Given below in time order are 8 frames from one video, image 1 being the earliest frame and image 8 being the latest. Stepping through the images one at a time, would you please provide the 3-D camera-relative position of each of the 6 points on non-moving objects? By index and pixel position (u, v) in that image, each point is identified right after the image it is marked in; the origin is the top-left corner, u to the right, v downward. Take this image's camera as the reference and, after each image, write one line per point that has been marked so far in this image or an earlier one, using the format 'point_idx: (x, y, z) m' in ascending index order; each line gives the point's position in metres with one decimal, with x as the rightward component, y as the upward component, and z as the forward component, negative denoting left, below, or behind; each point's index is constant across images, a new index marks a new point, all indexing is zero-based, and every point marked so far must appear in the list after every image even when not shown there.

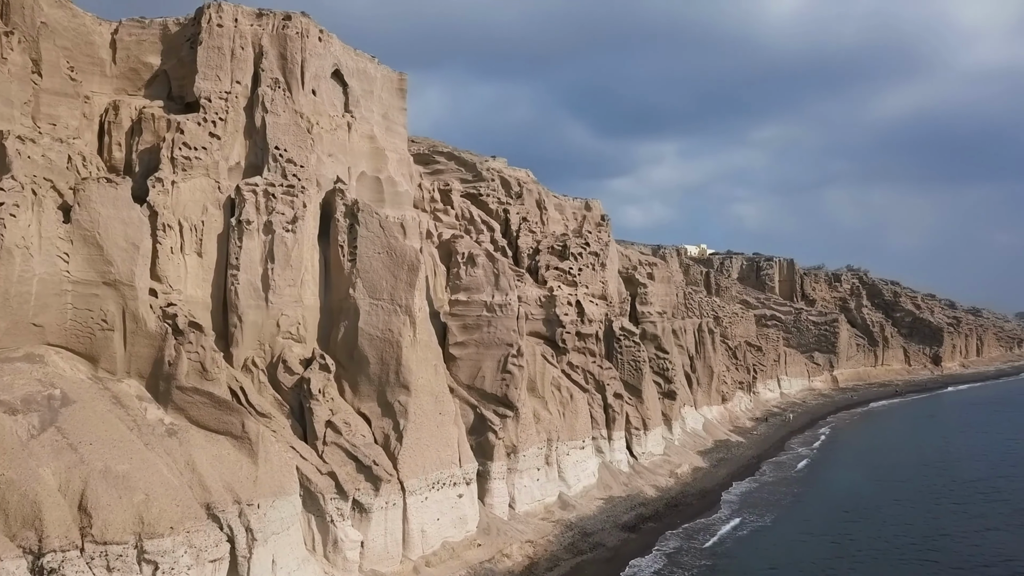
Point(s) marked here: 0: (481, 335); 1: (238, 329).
0: (-0.5, -0.8, +14.6) m
1: (-3.7, -0.6, +11.9) m
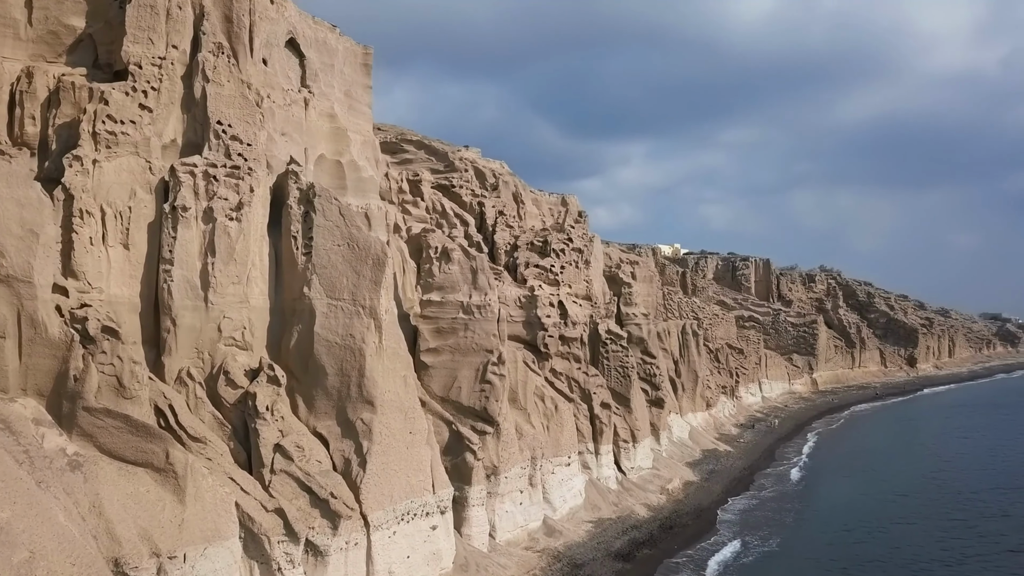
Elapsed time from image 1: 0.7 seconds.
0: (-0.8, -0.8, +12.9) m
1: (-3.9, -0.5, +10.0) m
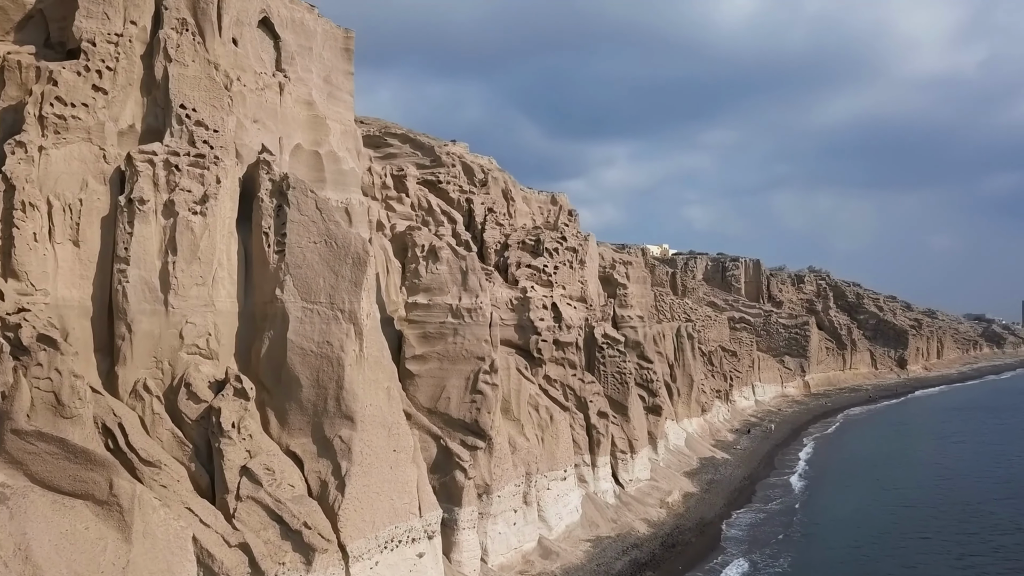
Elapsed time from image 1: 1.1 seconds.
0: (-0.9, -0.8, +11.9) m
1: (-4.0, -0.6, +8.9) m
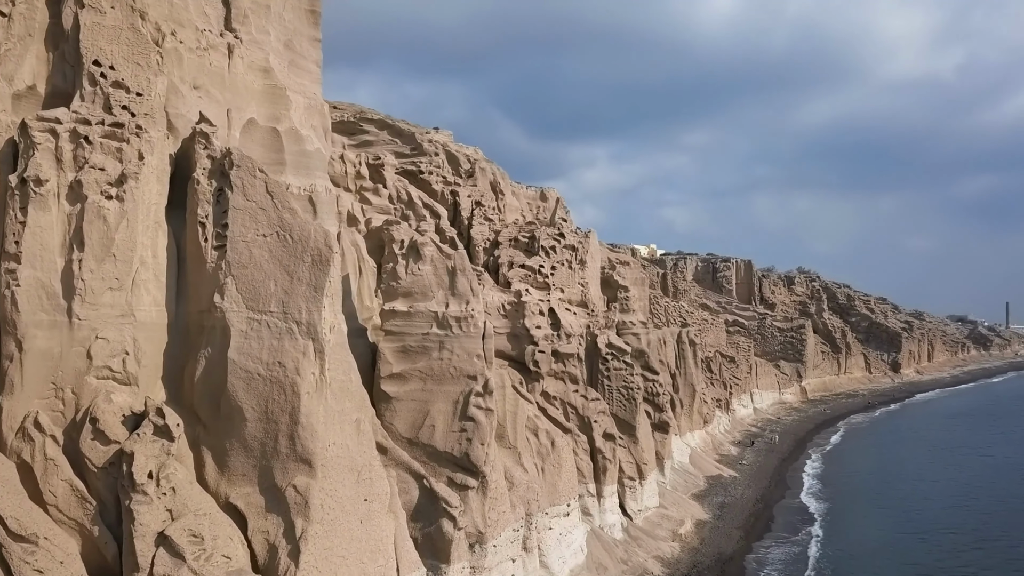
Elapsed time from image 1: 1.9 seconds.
0: (-0.9, -0.8, +9.8) m
1: (-3.9, -0.6, +6.8) m
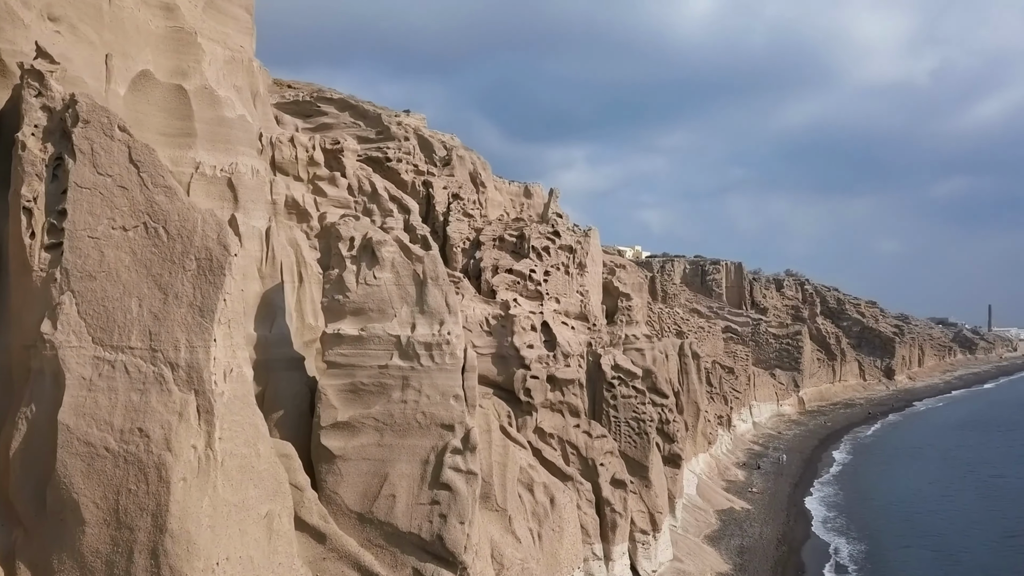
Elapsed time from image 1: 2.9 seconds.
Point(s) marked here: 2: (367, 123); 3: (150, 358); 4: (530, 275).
0: (-1.0, -1.0, +7.1) m
1: (-3.9, -0.7, +4.0) m
2: (-2.7, +3.1, +16.2) m
3: (-2.0, -0.4, +4.8) m
4: (+0.3, +0.2, +12.6) m
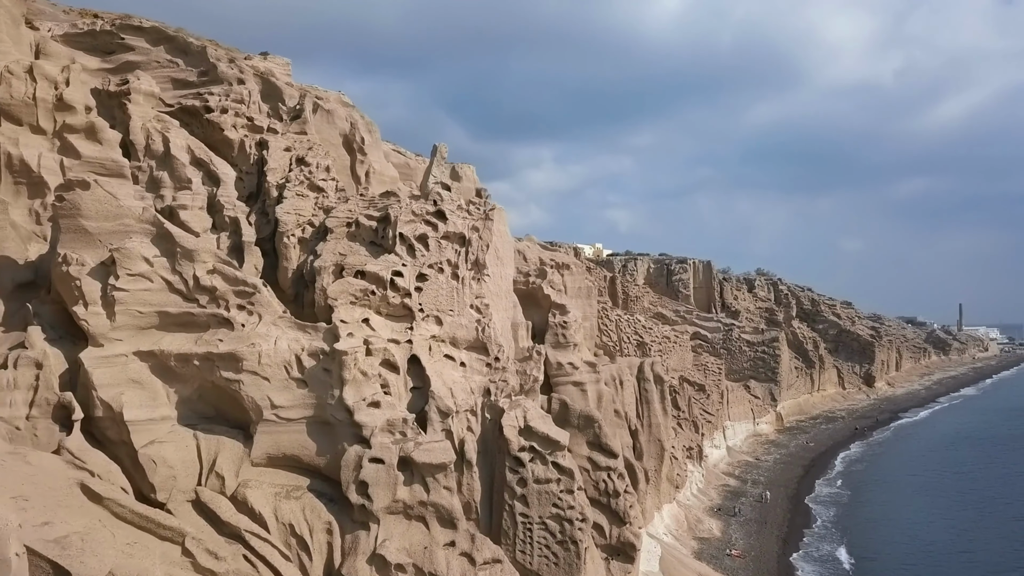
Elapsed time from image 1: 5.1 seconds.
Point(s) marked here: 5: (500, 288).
0: (-2.2, -1.1, +2.2) m
1: (-5.0, -0.9, -0.9) m
2: (-4.2, +2.9, +11.3) m
3: (-3.0, -0.5, -0.1) m
4: (-1.1, +0.1, +7.8) m
5: (-0.2, -0.1, +9.4) m
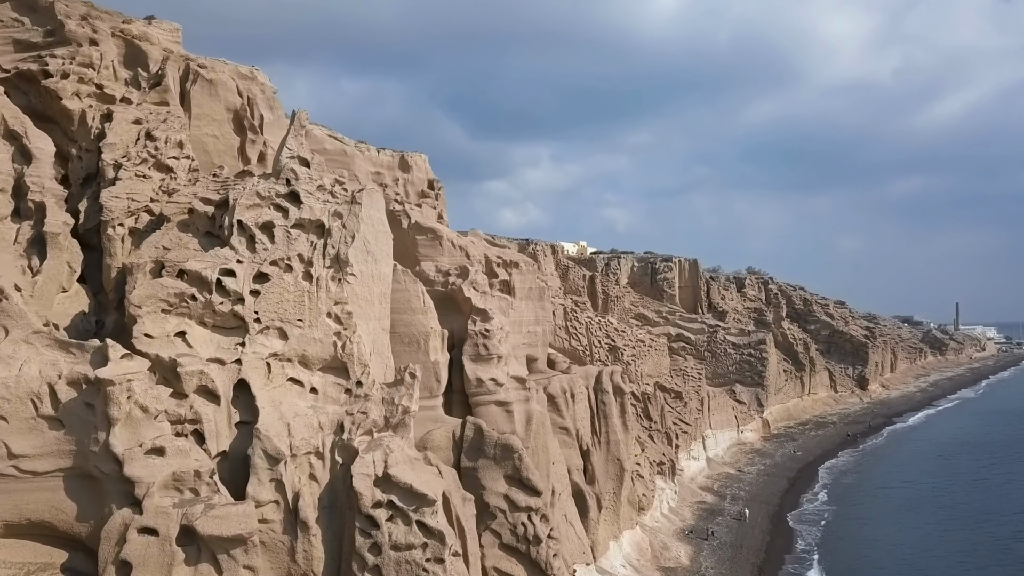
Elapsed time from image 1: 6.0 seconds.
0: (-3.1, -1.1, +0.5) m
1: (-5.9, -0.9, -2.7) m
2: (-5.2, +2.9, +9.5) m
3: (-4.0, -0.6, -1.9) m
4: (-2.1, 0.0, +6.0) m
5: (-1.2, -0.1, +7.6) m
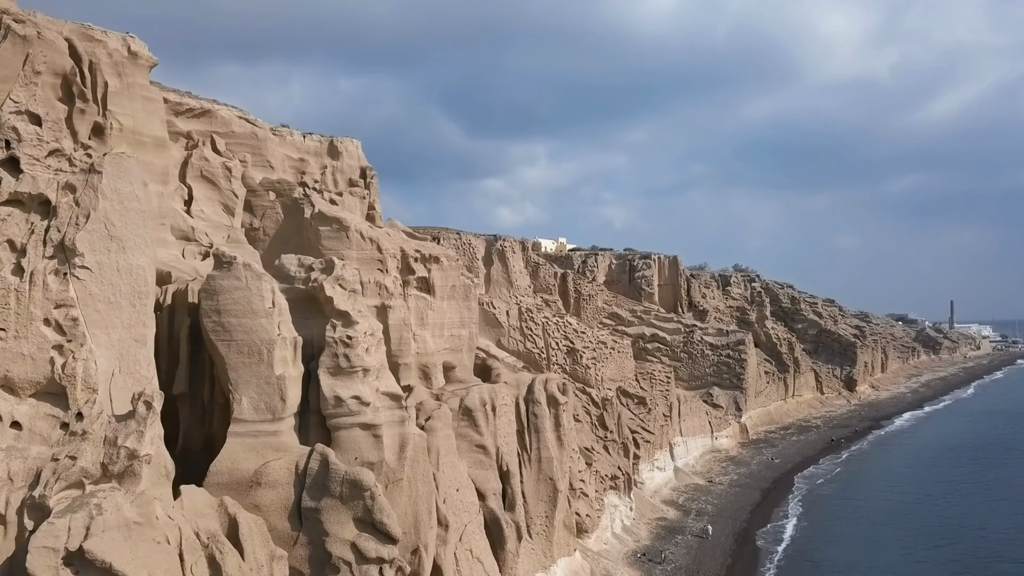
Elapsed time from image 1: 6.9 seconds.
0: (-4.3, -1.1, -1.2) m
1: (-7.1, -0.9, -4.4) m
2: (-6.4, +2.9, +7.8) m
3: (-5.2, -0.6, -3.6) m
4: (-3.2, +0.1, +4.3) m
5: (-2.4, -0.1, +5.9) m
